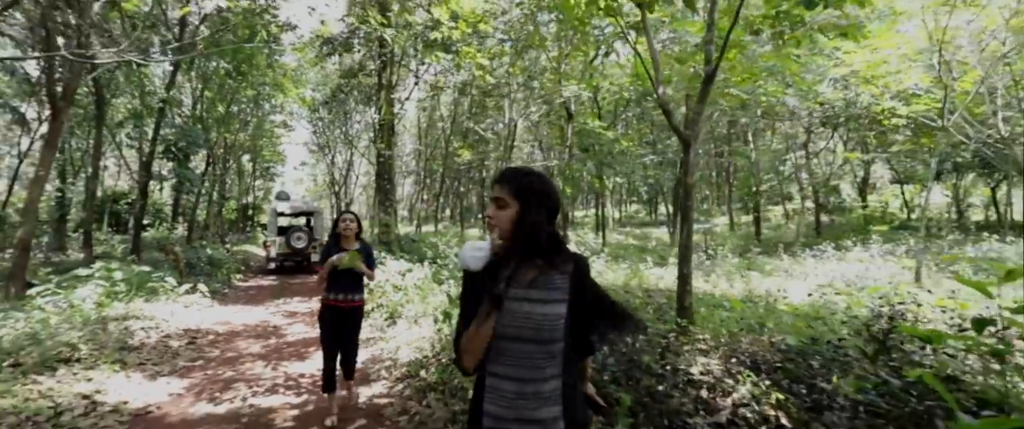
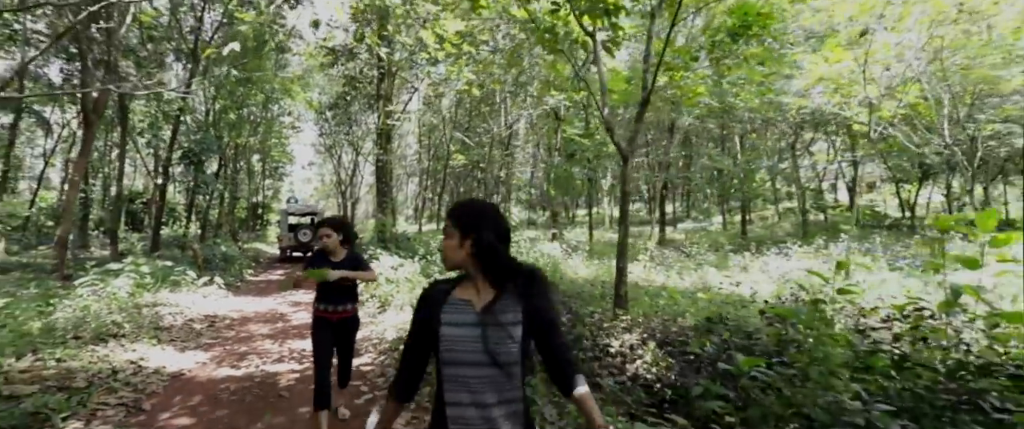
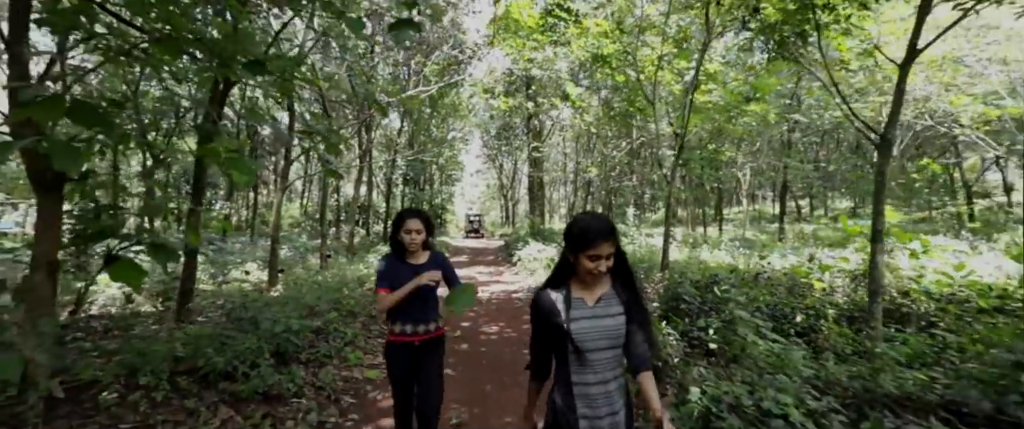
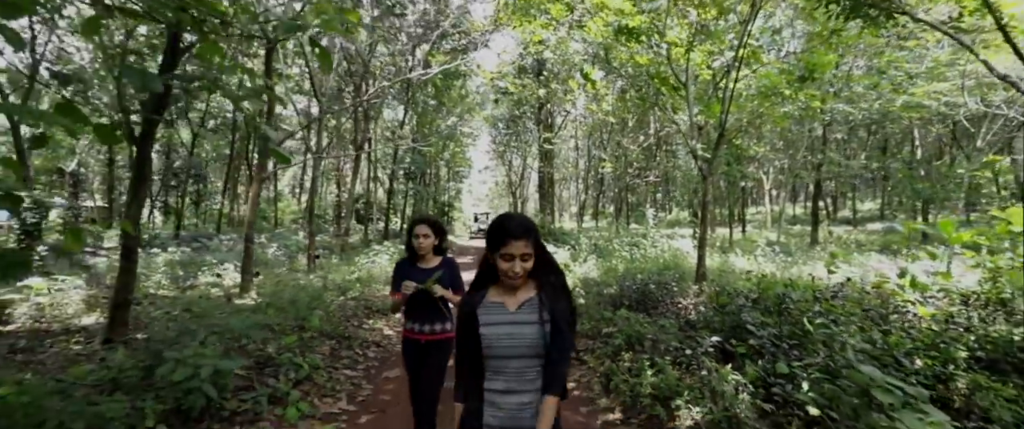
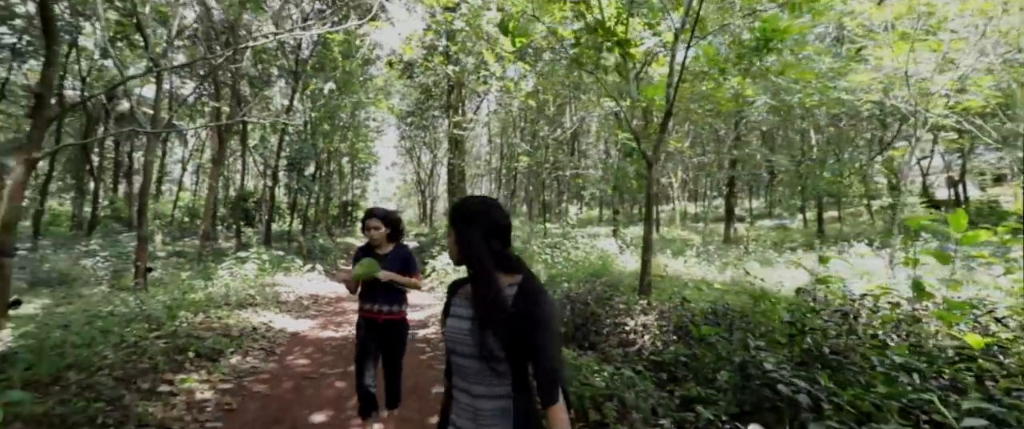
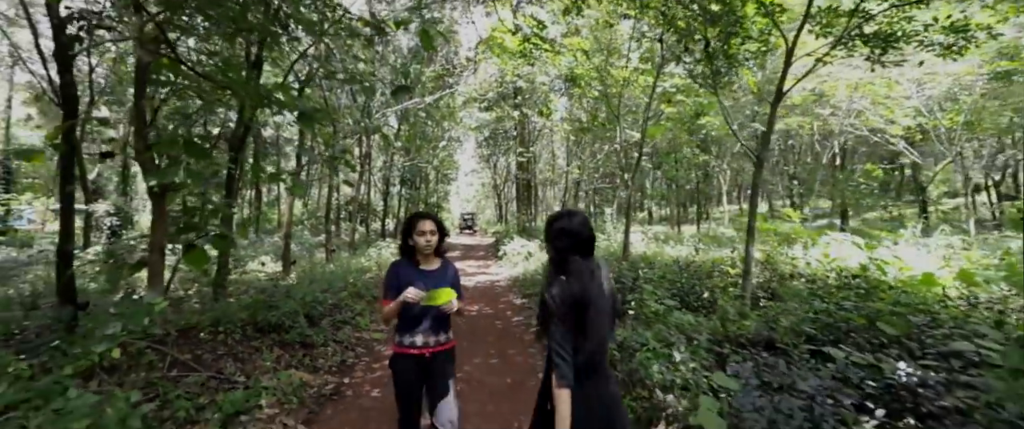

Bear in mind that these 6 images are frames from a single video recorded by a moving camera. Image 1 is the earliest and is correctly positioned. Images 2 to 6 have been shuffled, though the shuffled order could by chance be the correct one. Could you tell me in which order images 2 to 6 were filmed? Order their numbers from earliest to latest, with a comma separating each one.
2, 5, 4, 3, 6
